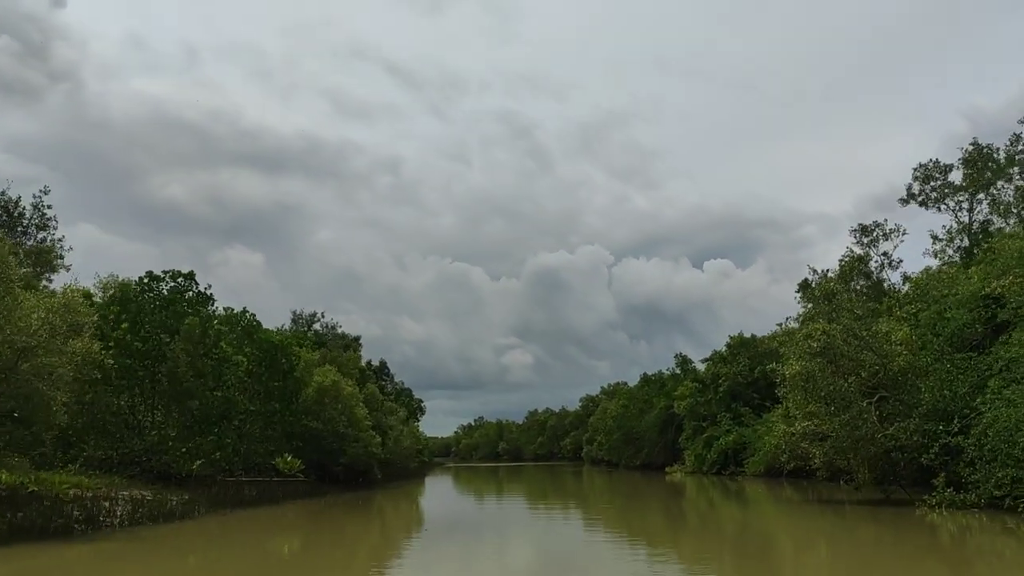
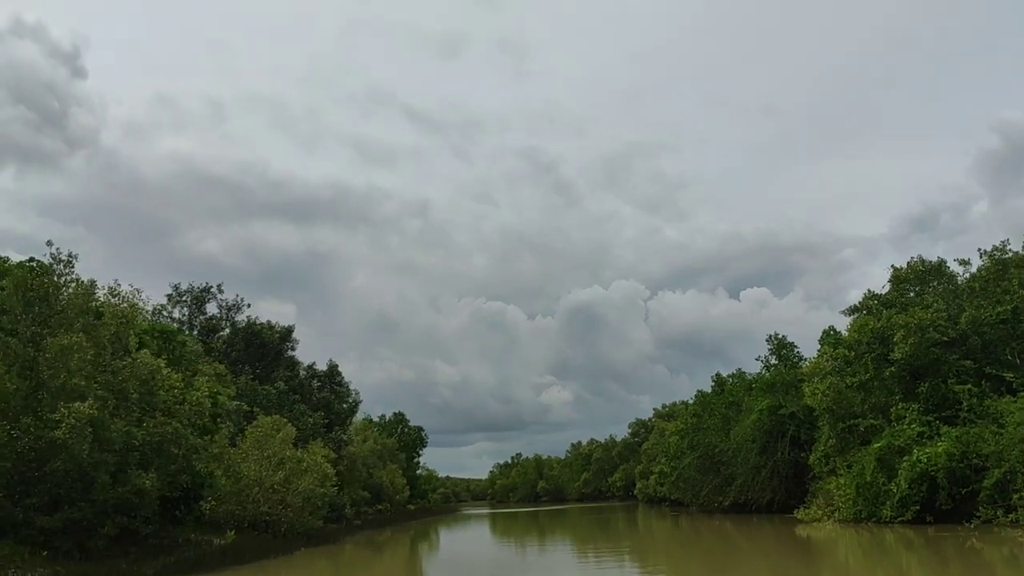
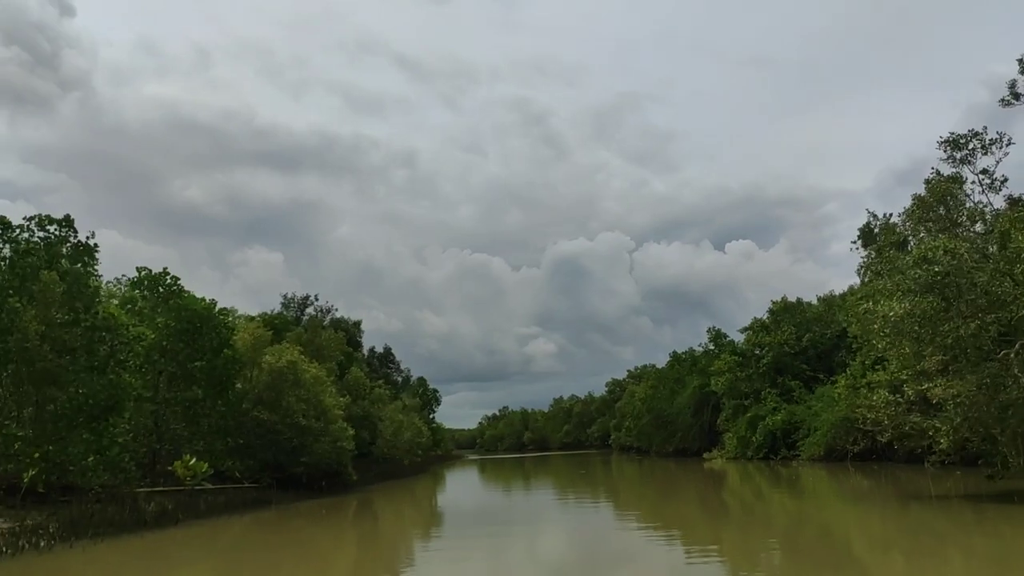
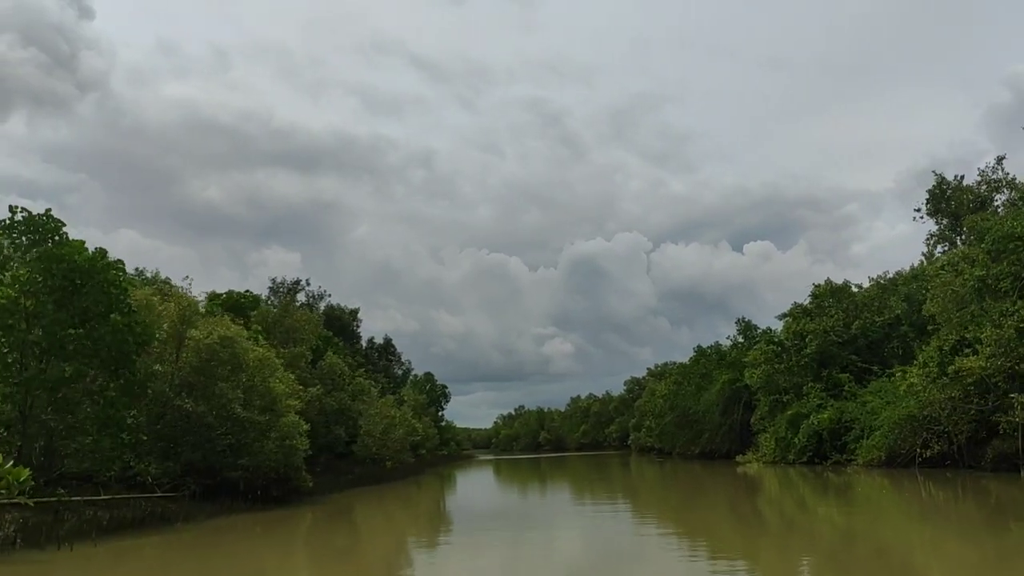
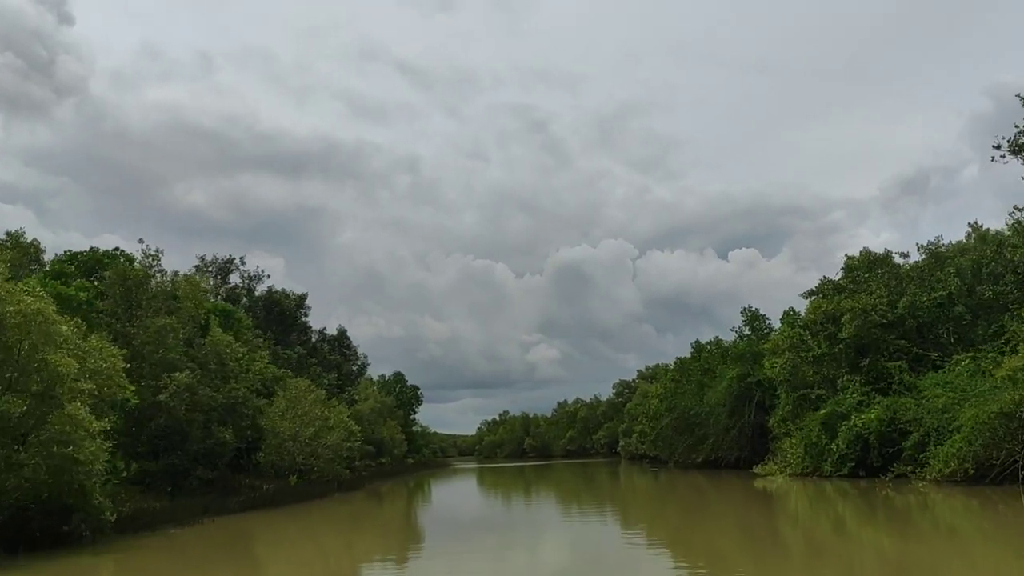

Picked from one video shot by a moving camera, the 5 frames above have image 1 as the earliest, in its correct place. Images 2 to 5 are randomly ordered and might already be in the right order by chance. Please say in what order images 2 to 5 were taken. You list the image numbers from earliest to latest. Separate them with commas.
3, 4, 5, 2
